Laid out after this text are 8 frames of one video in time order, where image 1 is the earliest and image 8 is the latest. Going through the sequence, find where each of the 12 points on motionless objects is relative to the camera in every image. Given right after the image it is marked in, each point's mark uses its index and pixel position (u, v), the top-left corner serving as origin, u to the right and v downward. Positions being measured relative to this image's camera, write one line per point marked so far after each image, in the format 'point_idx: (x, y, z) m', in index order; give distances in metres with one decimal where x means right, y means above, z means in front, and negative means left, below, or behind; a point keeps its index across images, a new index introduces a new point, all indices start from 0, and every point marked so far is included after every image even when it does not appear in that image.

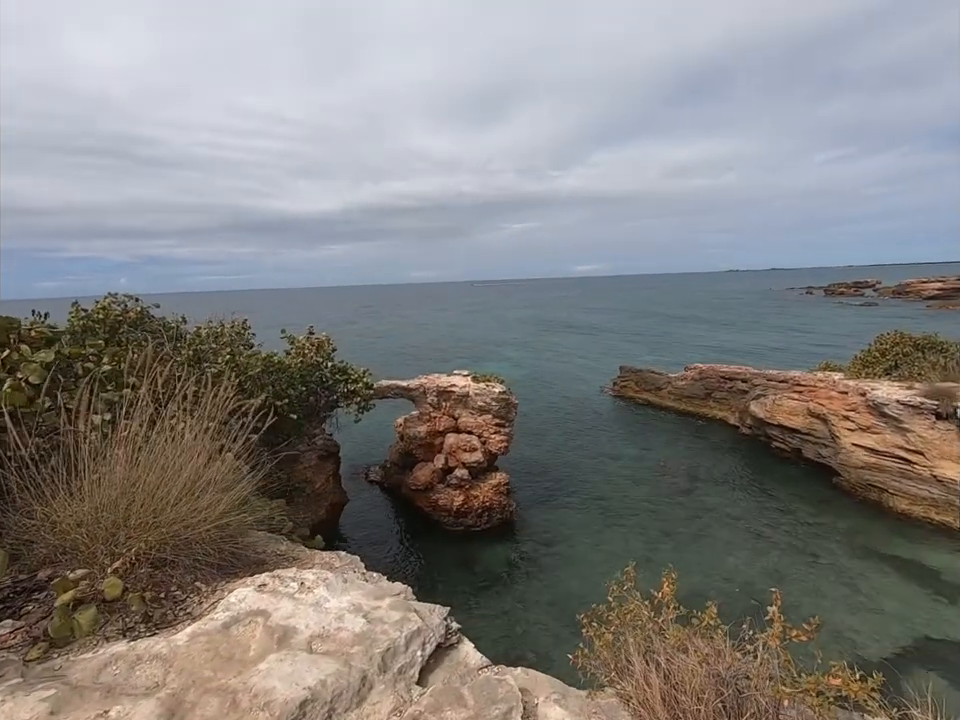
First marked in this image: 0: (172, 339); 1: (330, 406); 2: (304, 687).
0: (-6.0, +0.3, +12.4) m
1: (-3.6, -1.1, +14.6) m
2: (-0.8, -1.6, +2.9) m
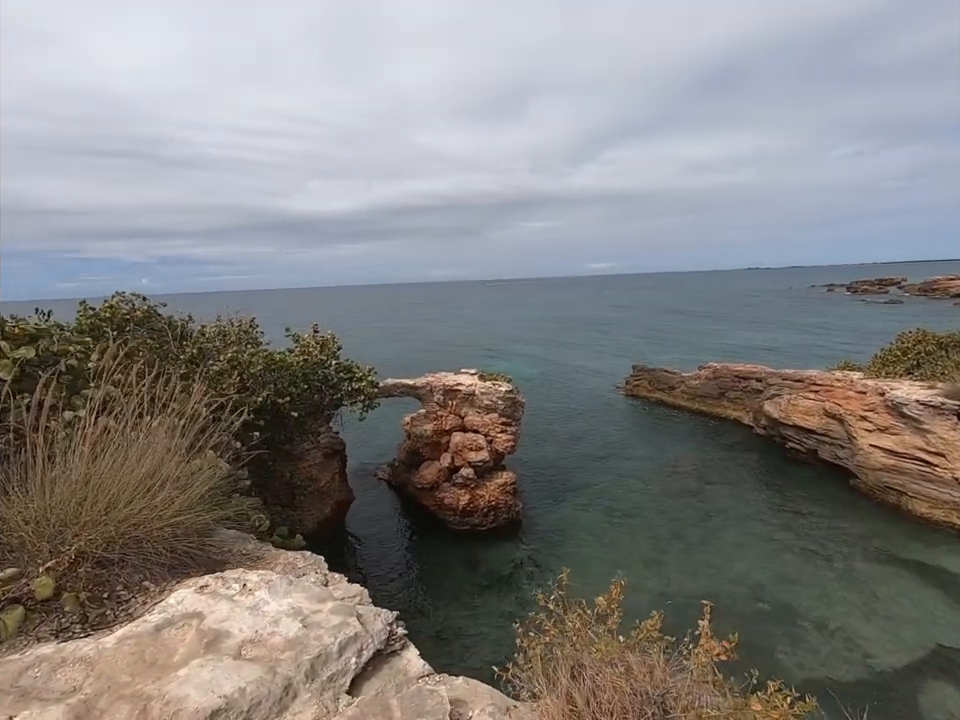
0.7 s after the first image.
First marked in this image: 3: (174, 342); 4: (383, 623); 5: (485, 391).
0: (-6.0, +0.4, +12.5) m
1: (-3.5, -1.0, +14.6) m
2: (-1.2, -1.5, +2.8) m
3: (-6.1, +0.3, +12.4) m
4: (-0.6, -1.6, +3.6) m
5: (+0.1, -0.8, +16.6) m
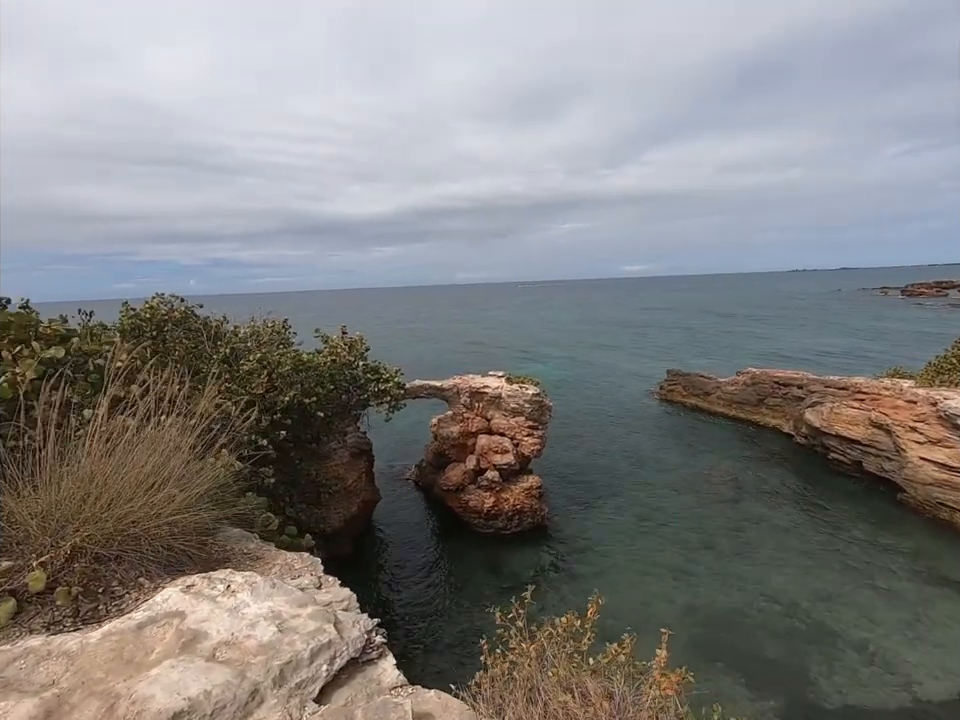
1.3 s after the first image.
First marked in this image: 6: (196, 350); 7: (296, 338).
0: (-5.5, +0.4, +12.8) m
1: (-2.9, -1.1, +14.8) m
2: (-1.4, -1.6, +2.8) m
3: (-5.6, +0.3, +12.7) m
4: (-0.7, -1.6, +3.6) m
5: (+0.9, -0.9, +16.5) m
6: (-5.5, +0.2, +12.0) m
7: (-4.5, +0.5, +15.1) m
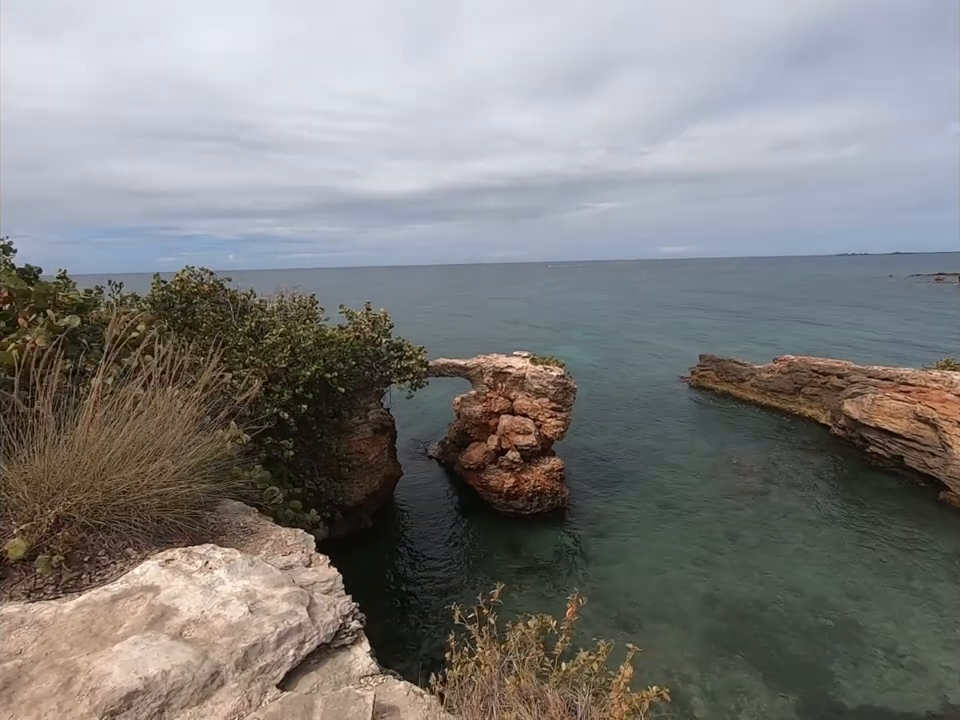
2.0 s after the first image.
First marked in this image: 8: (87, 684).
0: (-5.0, +1.0, +12.9) m
1: (-2.3, -0.5, +14.8) m
2: (-1.5, -1.4, +2.8) m
3: (-5.1, +0.9, +12.8) m
4: (-0.8, -1.5, +3.5) m
5: (+1.5, -0.4, +16.3) m
6: (-5.1, +0.7, +12.1) m
7: (-3.9, +1.2, +15.1) m
8: (-1.8, -1.4, +2.7) m
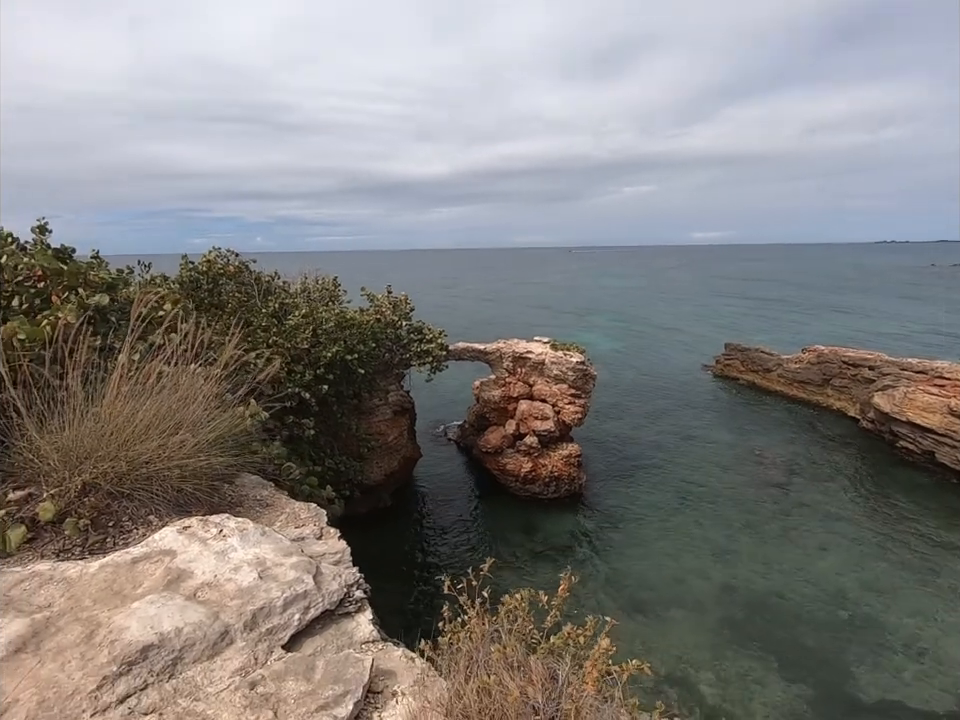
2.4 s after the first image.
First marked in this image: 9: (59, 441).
0: (-4.6, +1.4, +13.2) m
1: (-1.8, -0.1, +15.0) m
2: (-1.6, -1.3, +3.0) m
3: (-4.7, +1.3, +13.1) m
4: (-0.8, -1.4, +3.7) m
5: (+2.0, 0.0, +16.3) m
6: (-4.7, +1.1, +12.4) m
7: (-3.4, +1.6, +15.4) m
8: (-1.8, -1.3, +3.0) m
9: (-3.0, -0.6, +4.4) m
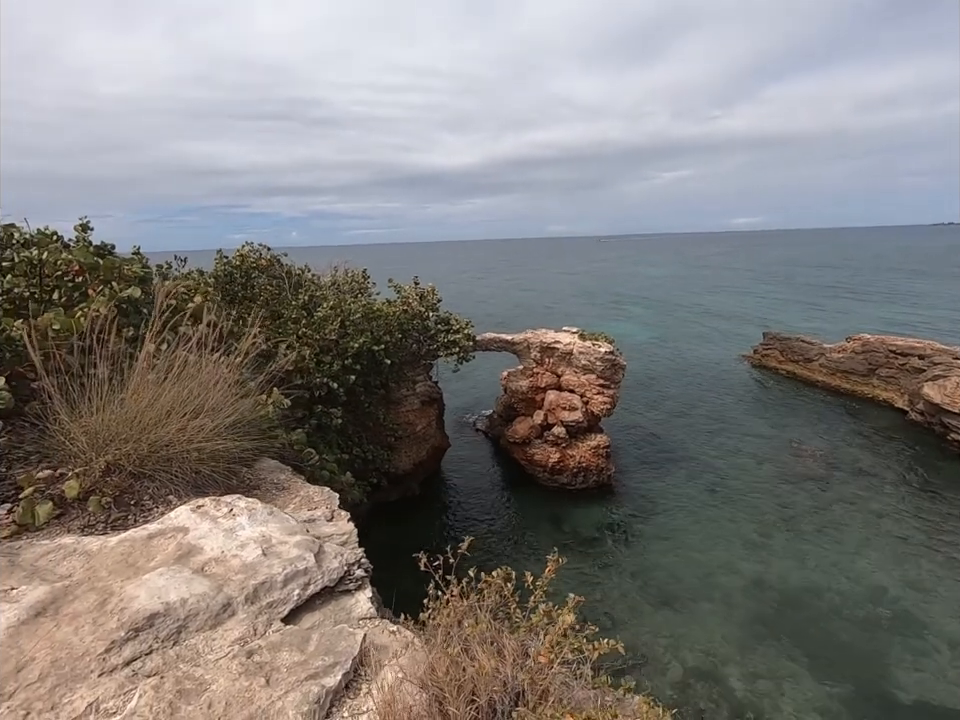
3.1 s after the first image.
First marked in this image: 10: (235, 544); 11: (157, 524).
0: (-4.1, +1.6, +13.5) m
1: (-1.2, +0.2, +15.1) m
2: (-1.6, -1.3, +3.2) m
3: (-4.1, +1.5, +13.4) m
4: (-0.9, -1.3, +3.9) m
5: (+2.8, +0.2, +16.3) m
6: (-4.2, +1.3, +12.7) m
7: (-2.7, +1.8, +15.6) m
8: (-1.9, -1.3, +3.2) m
9: (-3.0, -0.5, +4.7) m
10: (-1.5, -1.1, +3.8) m
11: (-2.1, -1.1, +4.0) m
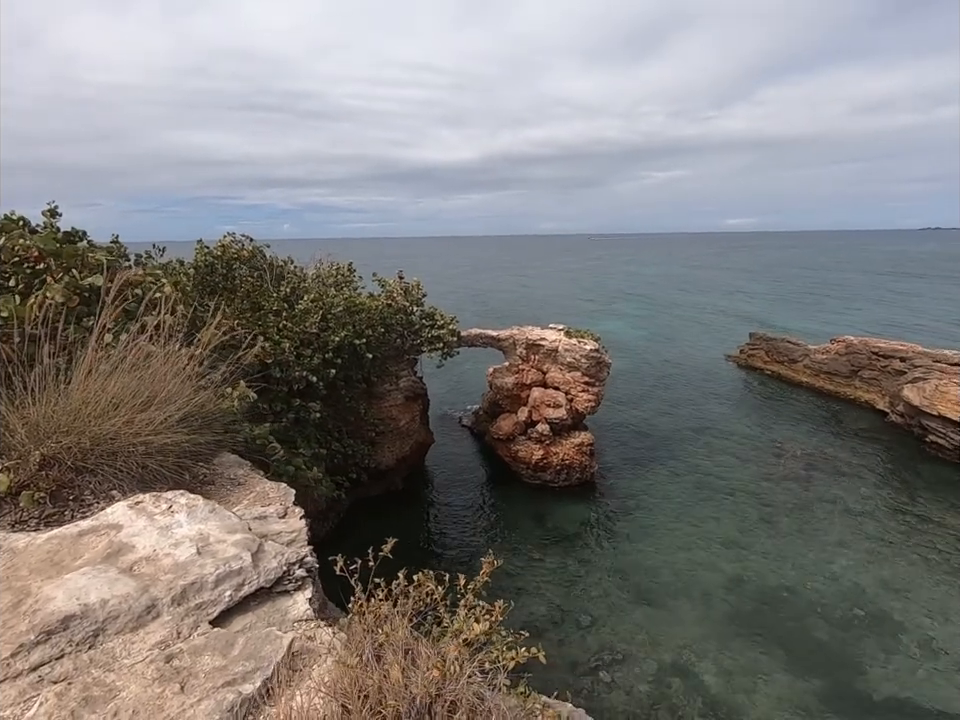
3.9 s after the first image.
0: (-4.4, +1.7, +13.3) m
1: (-1.6, +0.3, +15.0) m
2: (-2.0, -1.2, +3.0) m
3: (-4.5, +1.7, +13.2) m
4: (-1.2, -1.2, +3.7) m
5: (+2.4, +0.3, +16.1) m
6: (-4.6, +1.5, +12.5) m
7: (-3.1, +2.0, +15.4) m
8: (-2.2, -1.2, +3.0) m
9: (-3.3, -0.4, +4.5) m
10: (-1.8, -1.1, +3.6) m
11: (-2.4, -1.0, +3.8) m
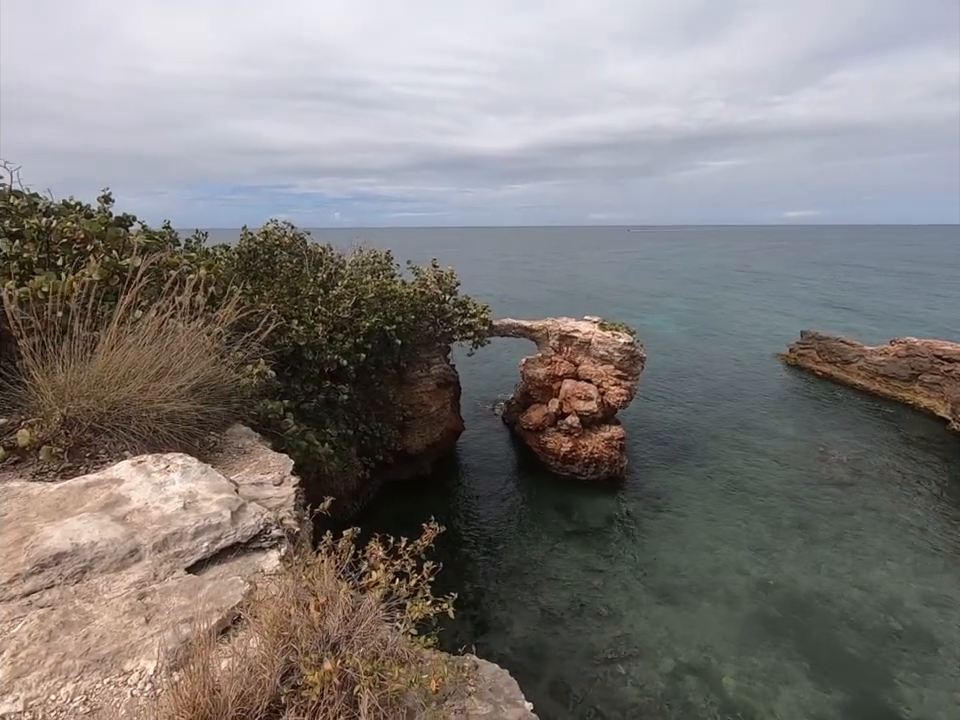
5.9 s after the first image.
0: (-3.7, +2.1, +13.8) m
1: (-0.8, +0.6, +15.2) m
2: (-2.3, -1.0, +3.4) m
3: (-3.8, +2.1, +13.7) m
4: (-1.4, -1.1, +4.0) m
5: (+3.2, +0.5, +16.1) m
6: (-4.0, +1.8, +13.1) m
7: (-2.2, +2.3, +15.8) m
8: (-2.5, -1.0, +3.4) m
9: (-3.5, -0.2, +5.0) m
10: (-2.1, -0.9, +4.0) m
11: (-2.6, -0.8, +4.2) m
